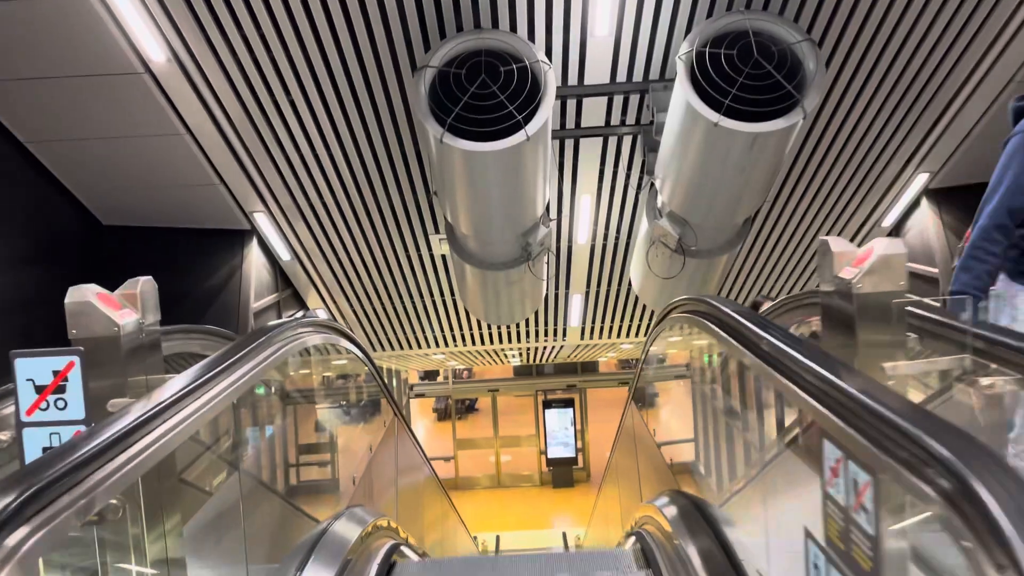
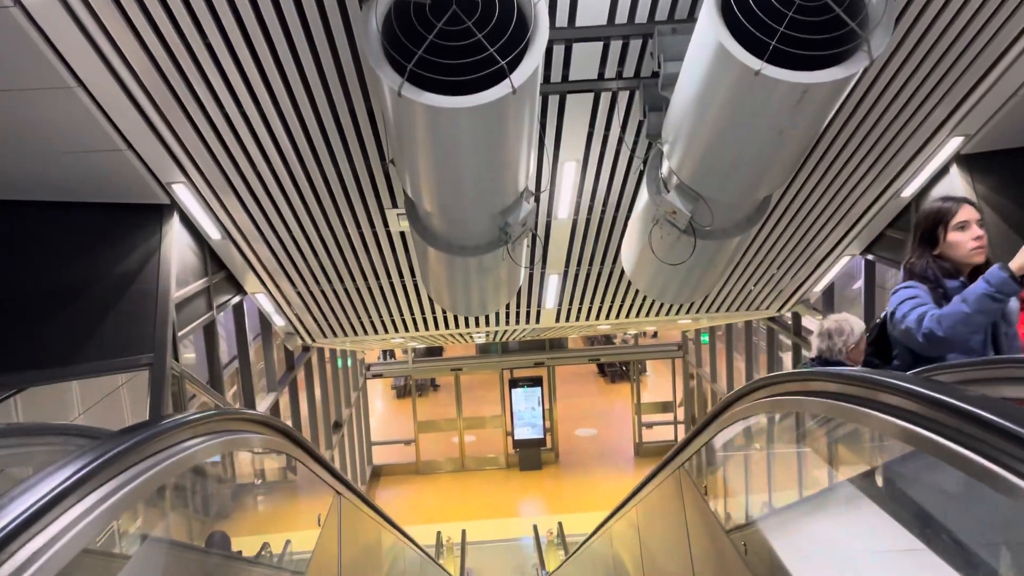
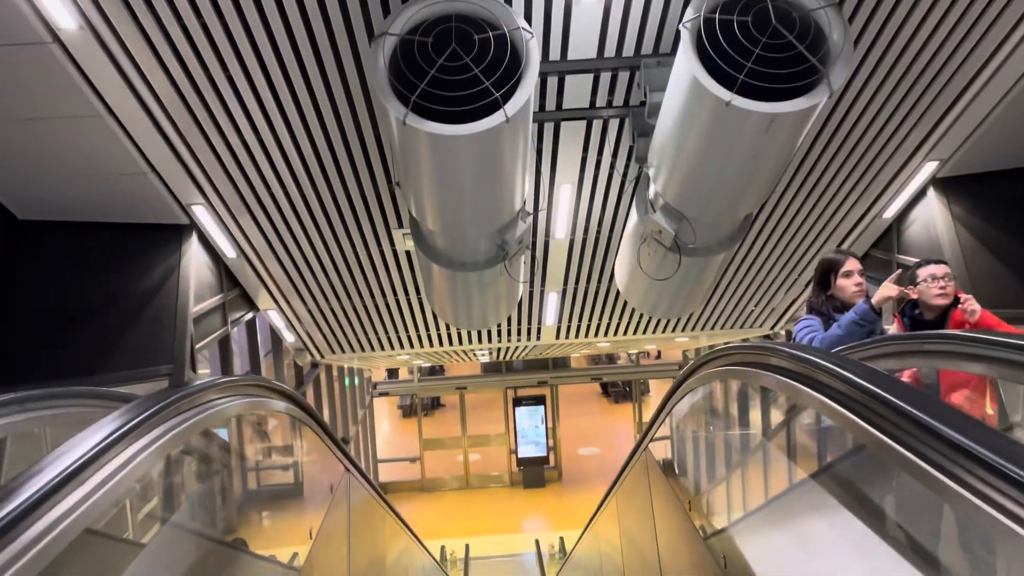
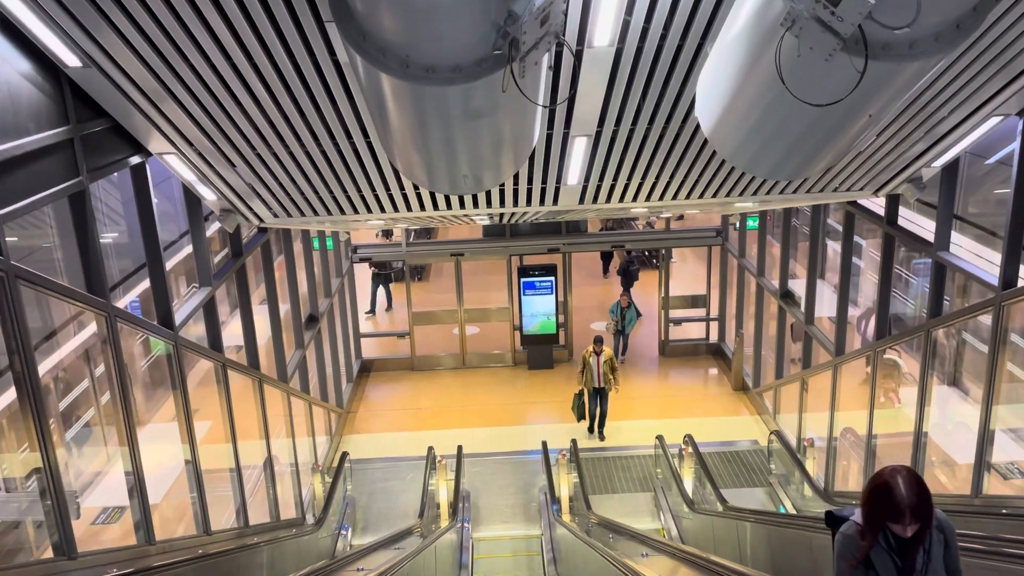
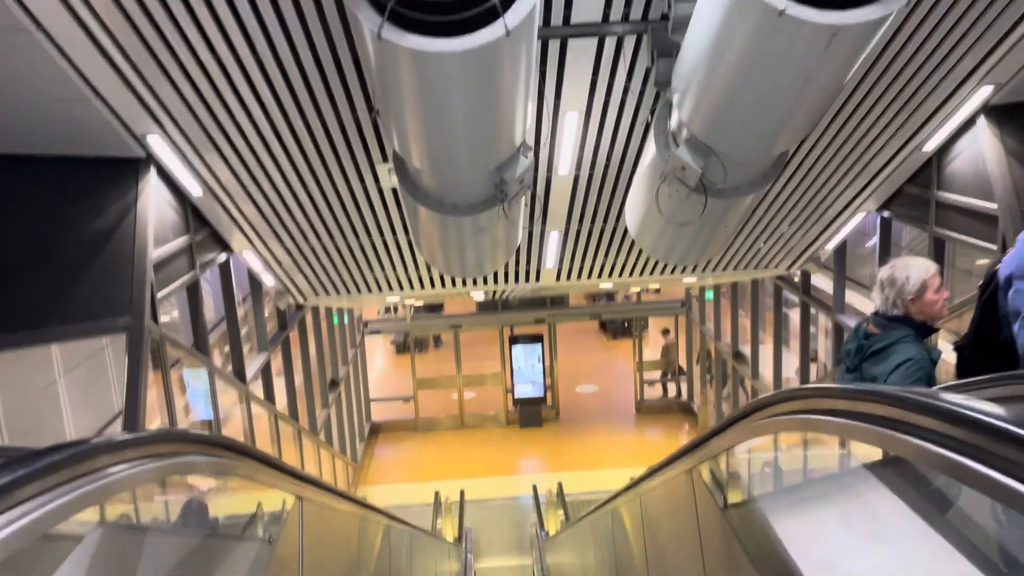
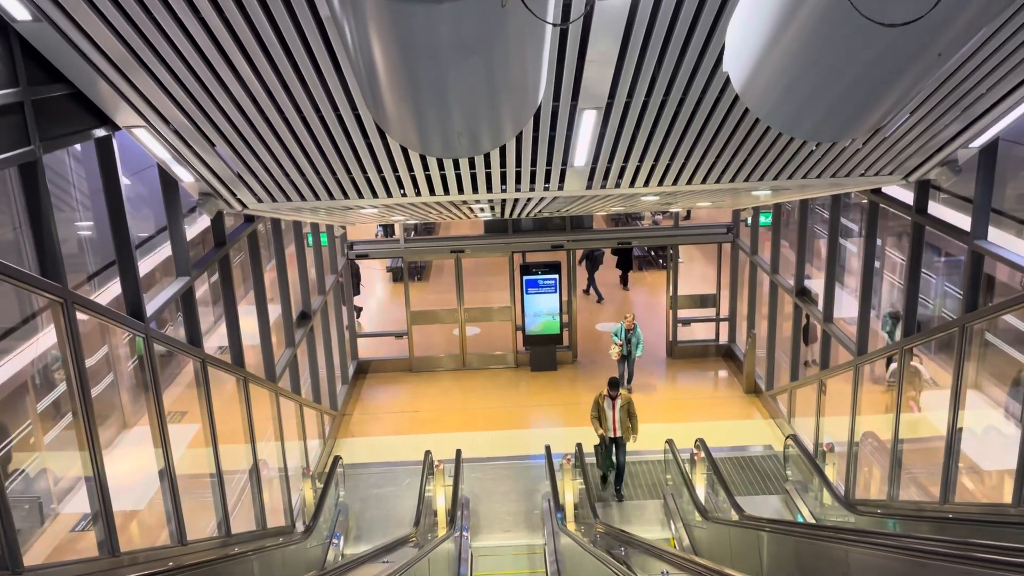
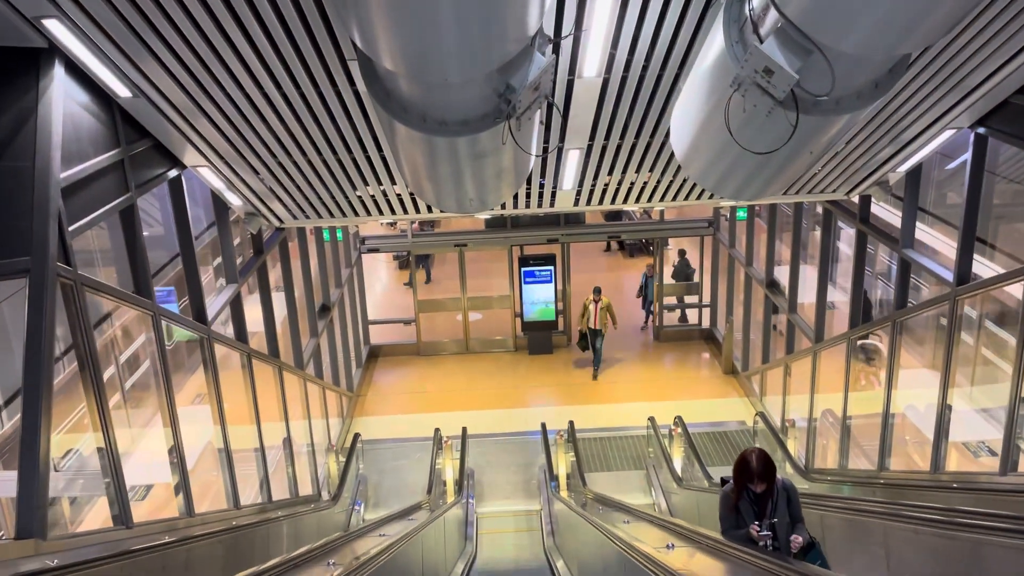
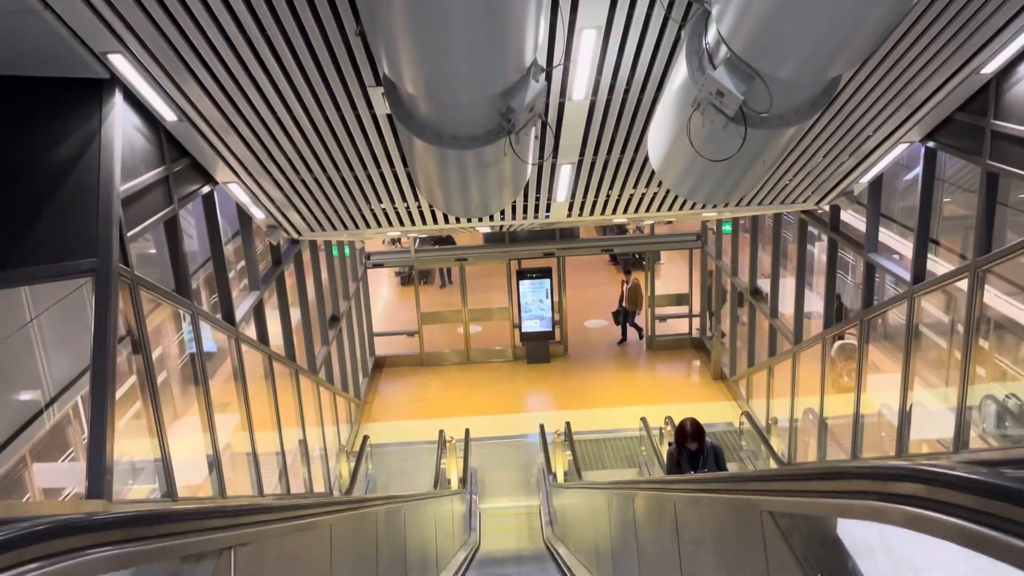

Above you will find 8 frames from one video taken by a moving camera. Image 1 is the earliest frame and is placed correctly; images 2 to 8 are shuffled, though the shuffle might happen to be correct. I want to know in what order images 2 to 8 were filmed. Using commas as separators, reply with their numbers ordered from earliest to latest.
3, 2, 5, 8, 7, 4, 6
